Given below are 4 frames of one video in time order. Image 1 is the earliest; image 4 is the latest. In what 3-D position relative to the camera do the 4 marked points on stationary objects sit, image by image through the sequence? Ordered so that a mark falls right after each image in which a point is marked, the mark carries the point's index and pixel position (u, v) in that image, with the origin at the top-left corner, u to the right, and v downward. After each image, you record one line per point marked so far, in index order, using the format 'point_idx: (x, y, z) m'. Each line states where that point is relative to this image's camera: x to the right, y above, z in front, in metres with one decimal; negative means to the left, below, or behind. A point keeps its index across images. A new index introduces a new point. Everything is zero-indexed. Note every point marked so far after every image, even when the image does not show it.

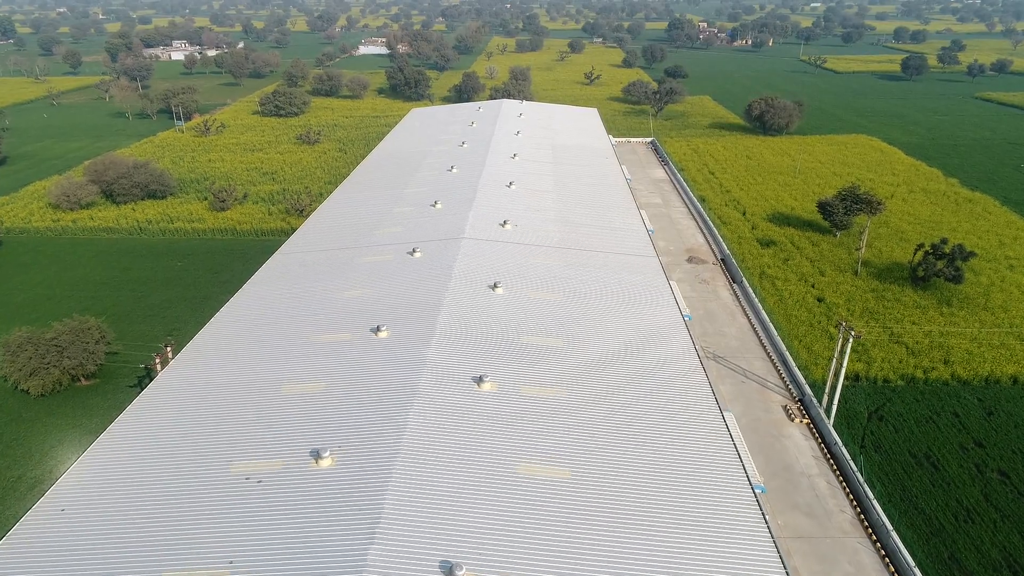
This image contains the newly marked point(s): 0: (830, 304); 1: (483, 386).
0: (+9.7, -0.5, +17.7) m
1: (-0.6, -2.0, +11.4) m
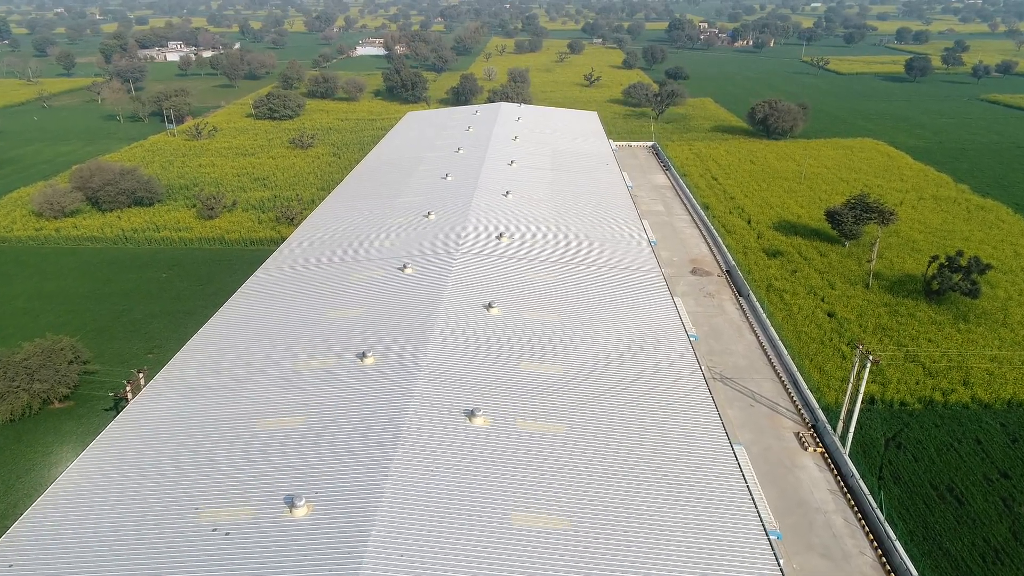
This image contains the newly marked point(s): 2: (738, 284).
0: (+9.6, -0.9, +17.0) m
1: (-0.7, -2.5, +10.6) m
2: (+7.3, +0.1, +18.7) m
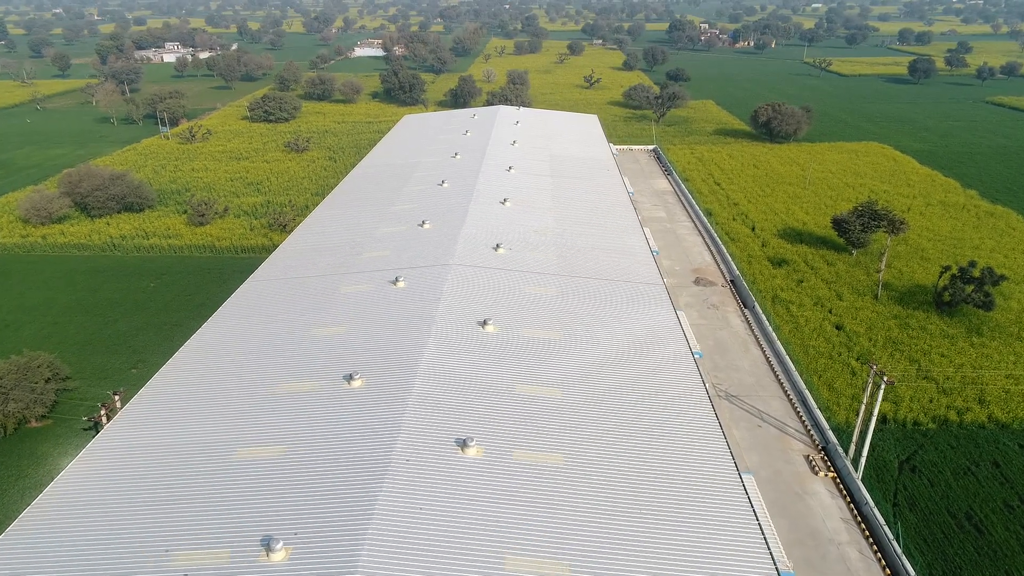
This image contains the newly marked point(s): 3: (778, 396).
0: (+9.6, -1.3, +16.4) m
1: (-0.8, -2.8, +10.1) m
2: (+7.2, -0.2, +18.1) m
3: (+6.3, -2.6, +13.9) m
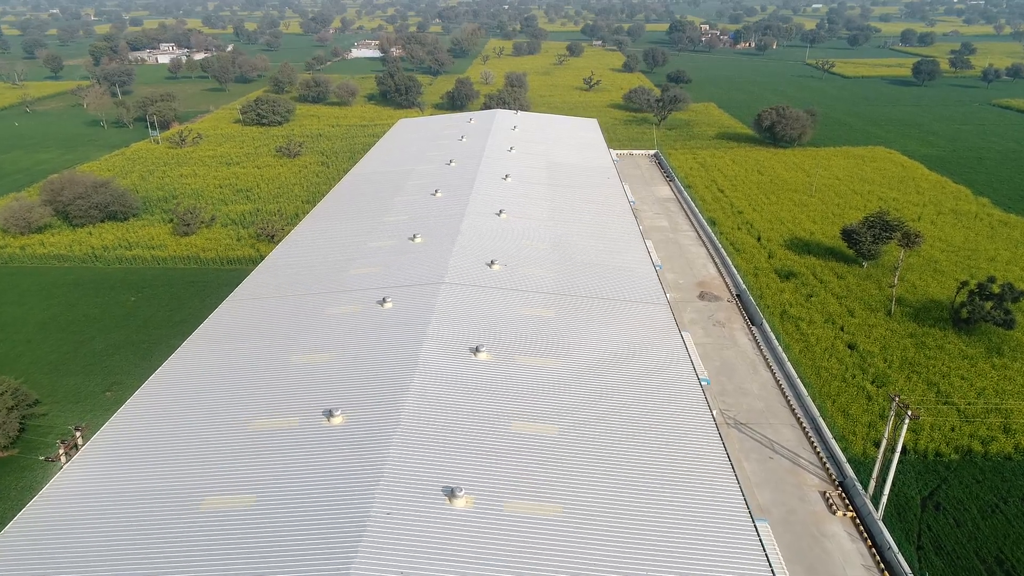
0: (+9.4, -1.7, +15.5) m
1: (-0.9, -3.3, +9.2) m
2: (+7.1, -0.7, +17.3) m
3: (+6.2, -3.1, +13.0) m
